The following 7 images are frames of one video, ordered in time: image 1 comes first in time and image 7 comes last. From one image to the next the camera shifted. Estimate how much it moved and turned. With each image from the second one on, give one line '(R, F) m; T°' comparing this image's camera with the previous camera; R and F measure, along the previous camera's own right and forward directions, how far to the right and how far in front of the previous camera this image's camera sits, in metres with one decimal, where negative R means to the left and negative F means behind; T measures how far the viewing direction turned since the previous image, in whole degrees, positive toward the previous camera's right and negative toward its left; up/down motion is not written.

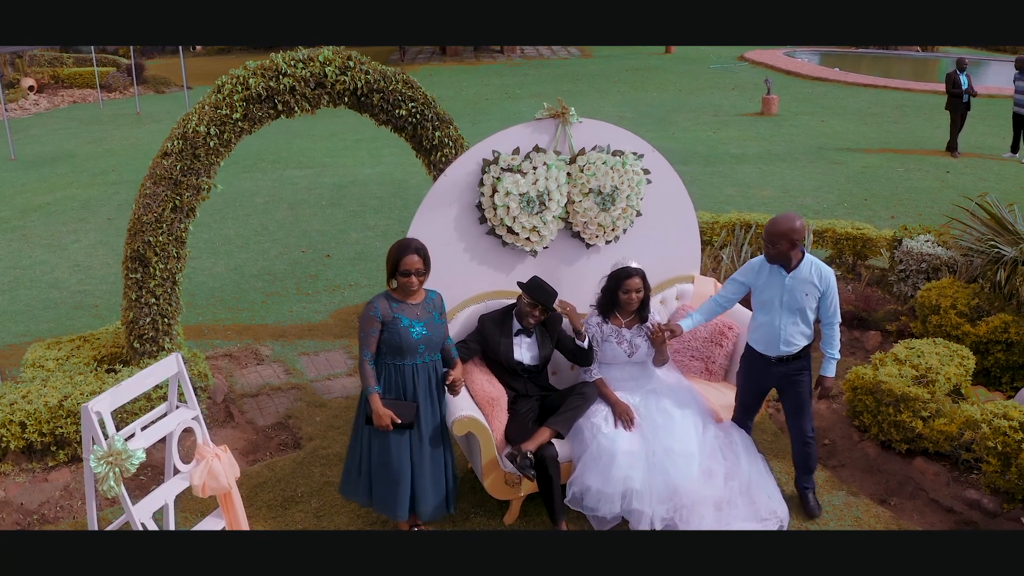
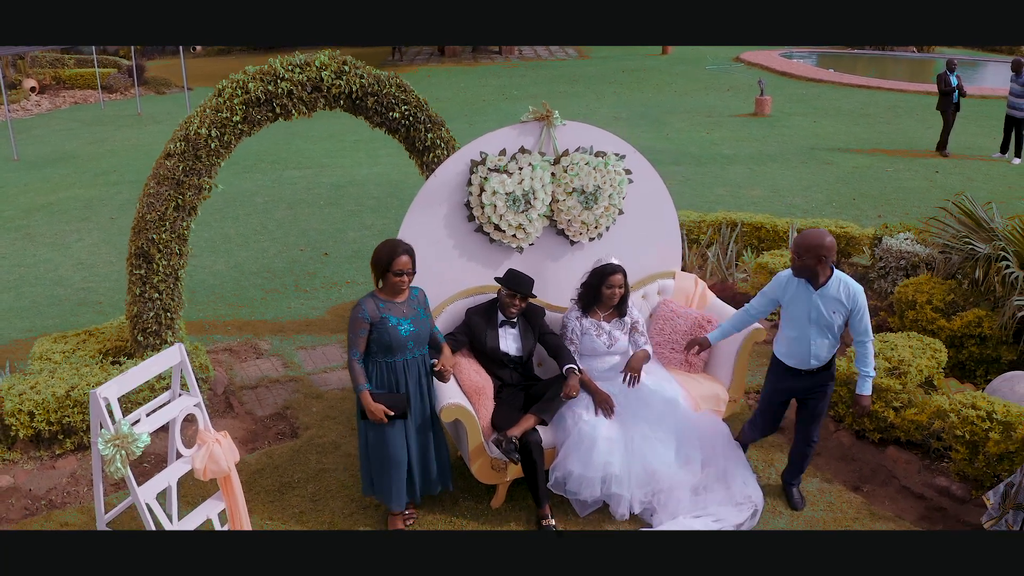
(+0.1, -0.2) m; 0°
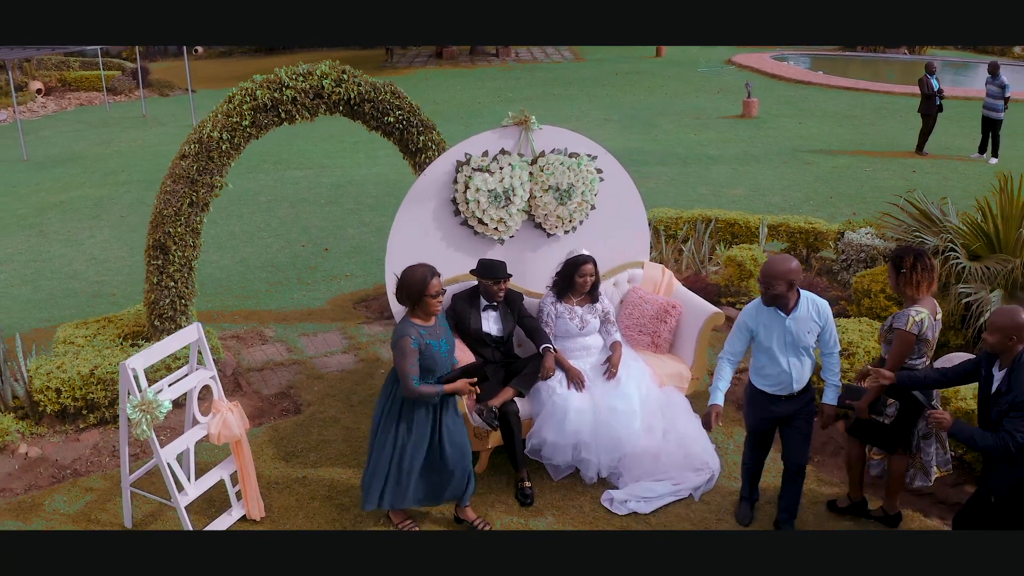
(+0.1, -0.5) m; 0°
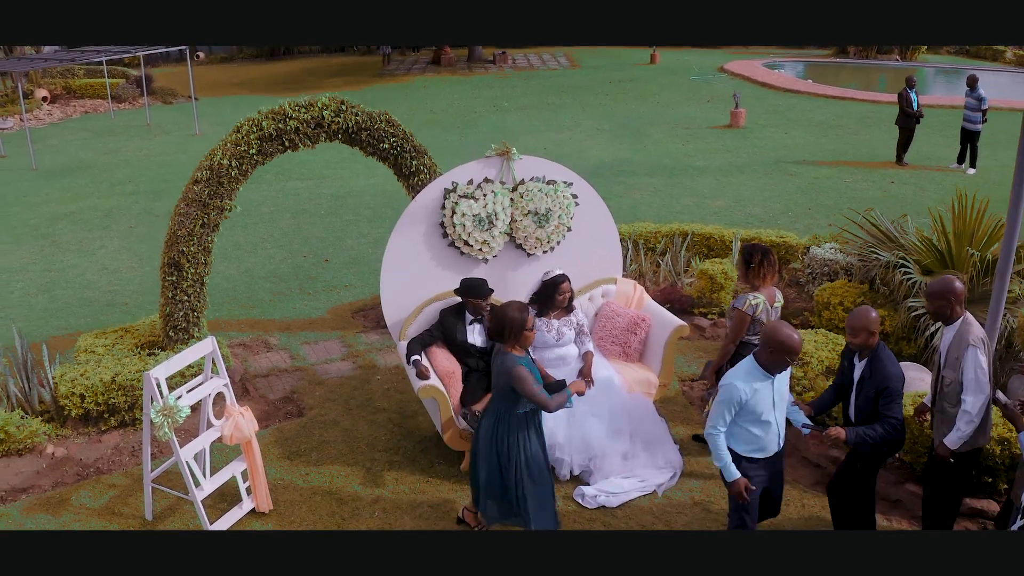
(+0.1, -0.5) m; 0°
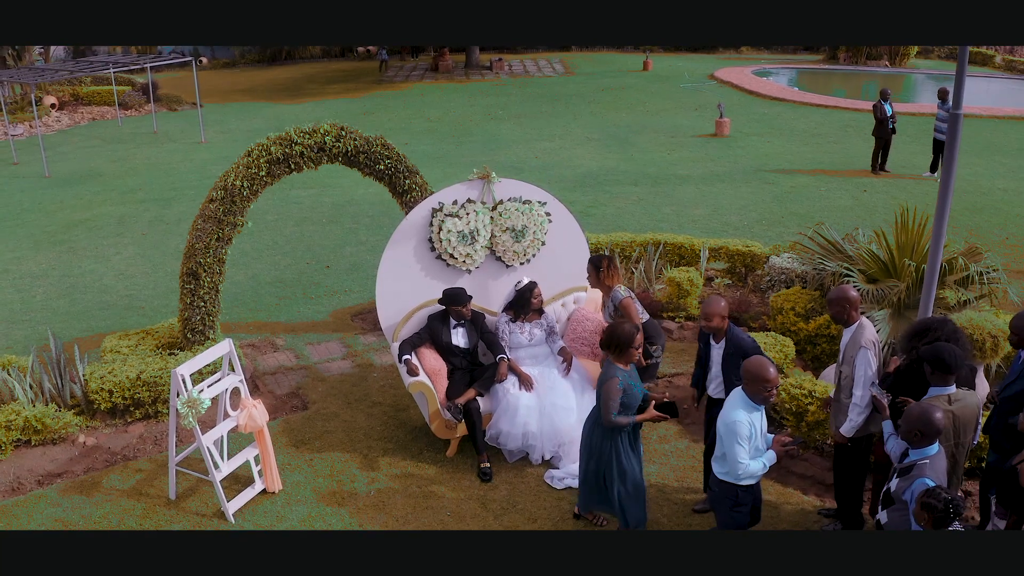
(+0.2, -0.8) m; 0°
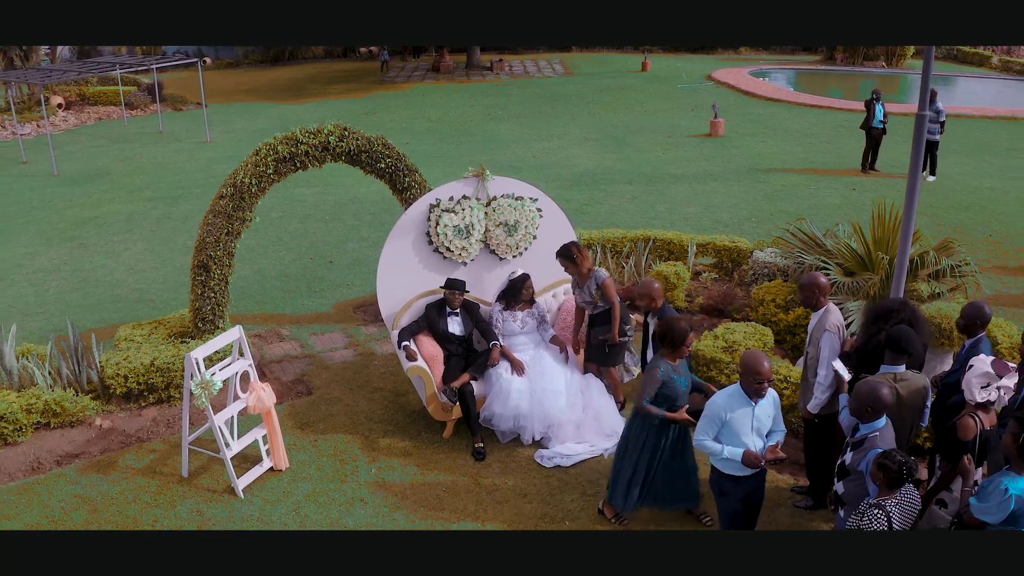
(+0.1, -0.4) m; 0°
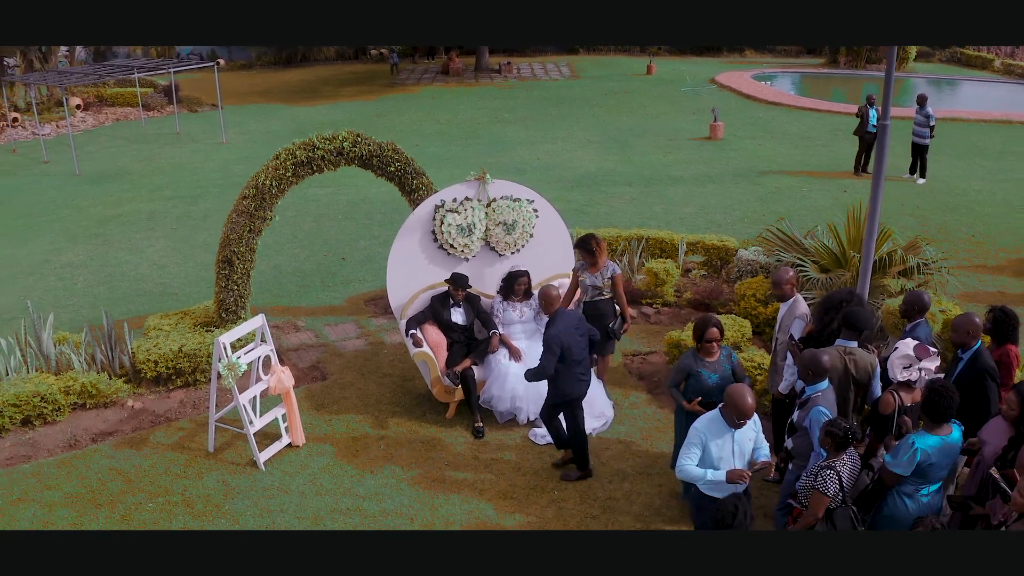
(+0.1, -0.6) m; -1°
